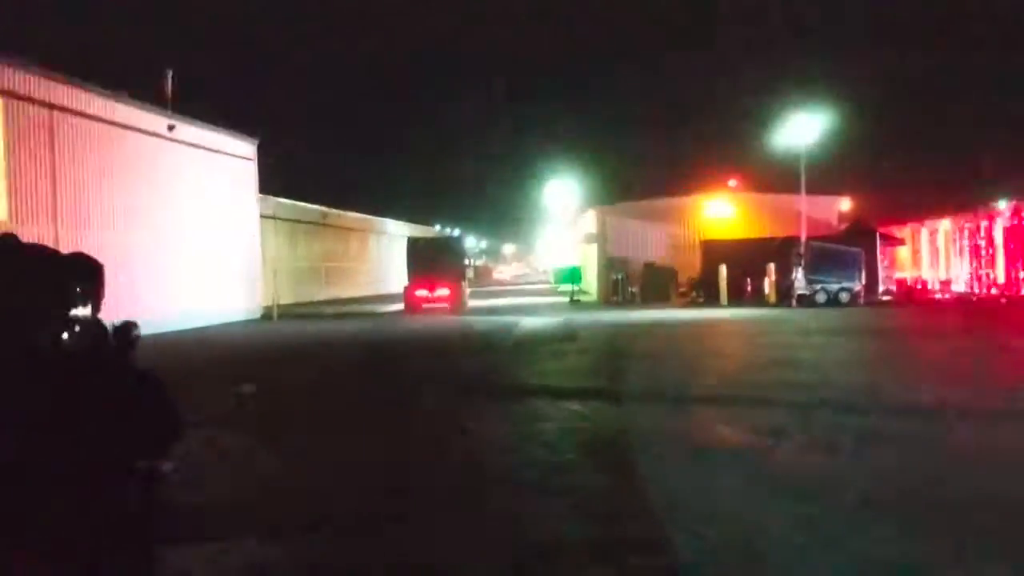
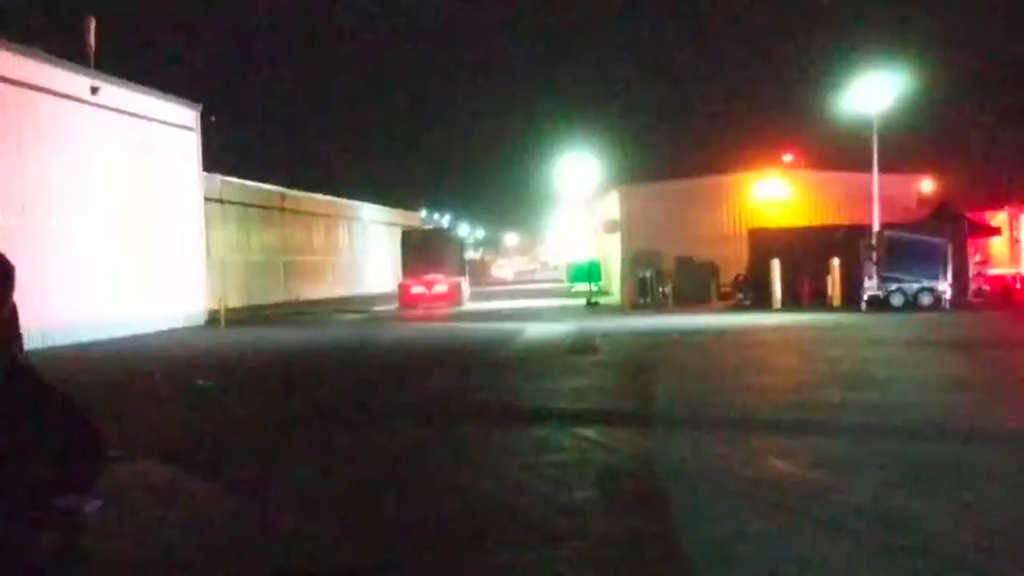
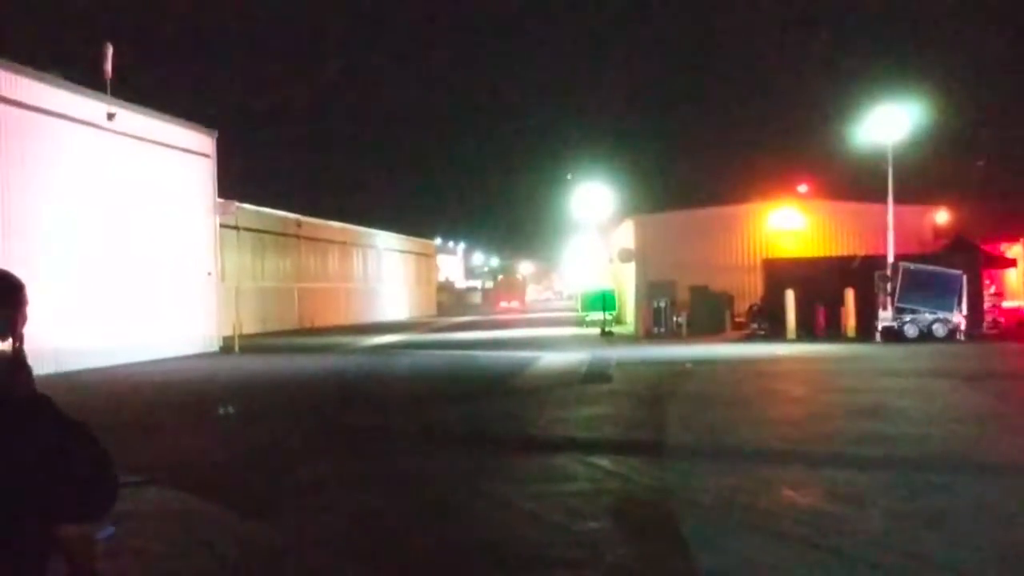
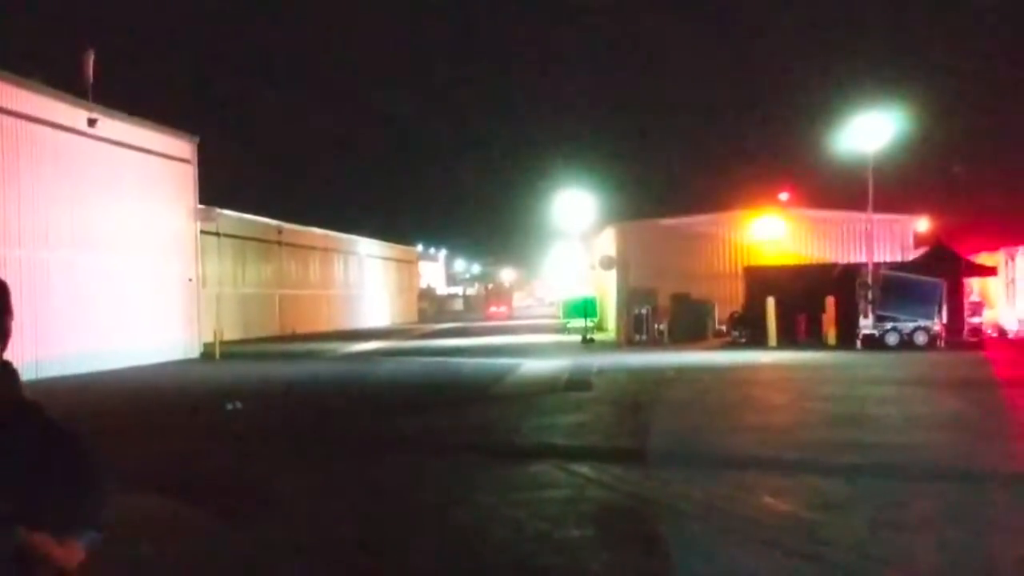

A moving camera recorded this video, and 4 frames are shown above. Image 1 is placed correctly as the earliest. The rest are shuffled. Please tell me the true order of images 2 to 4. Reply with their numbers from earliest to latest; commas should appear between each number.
2, 3, 4
